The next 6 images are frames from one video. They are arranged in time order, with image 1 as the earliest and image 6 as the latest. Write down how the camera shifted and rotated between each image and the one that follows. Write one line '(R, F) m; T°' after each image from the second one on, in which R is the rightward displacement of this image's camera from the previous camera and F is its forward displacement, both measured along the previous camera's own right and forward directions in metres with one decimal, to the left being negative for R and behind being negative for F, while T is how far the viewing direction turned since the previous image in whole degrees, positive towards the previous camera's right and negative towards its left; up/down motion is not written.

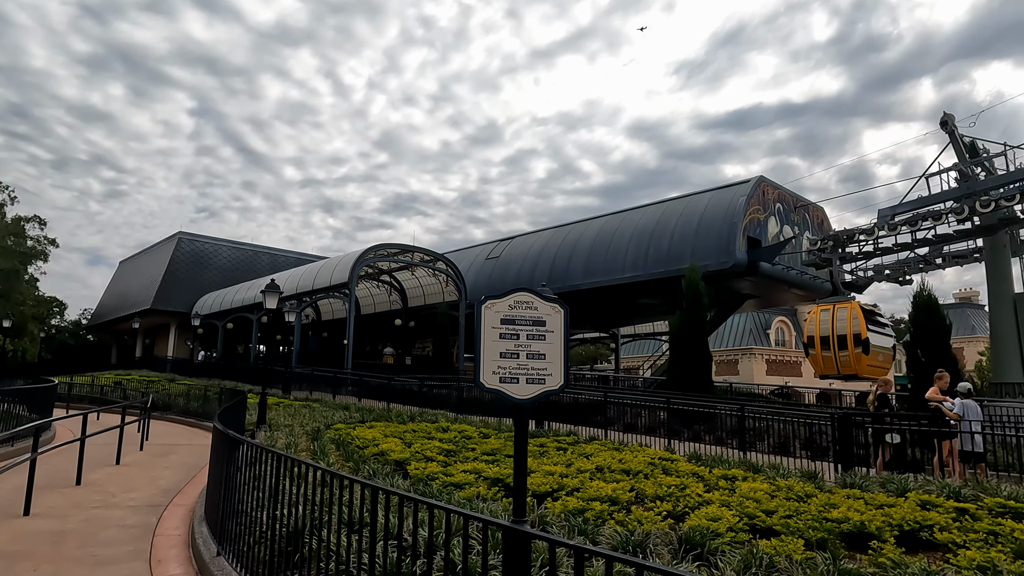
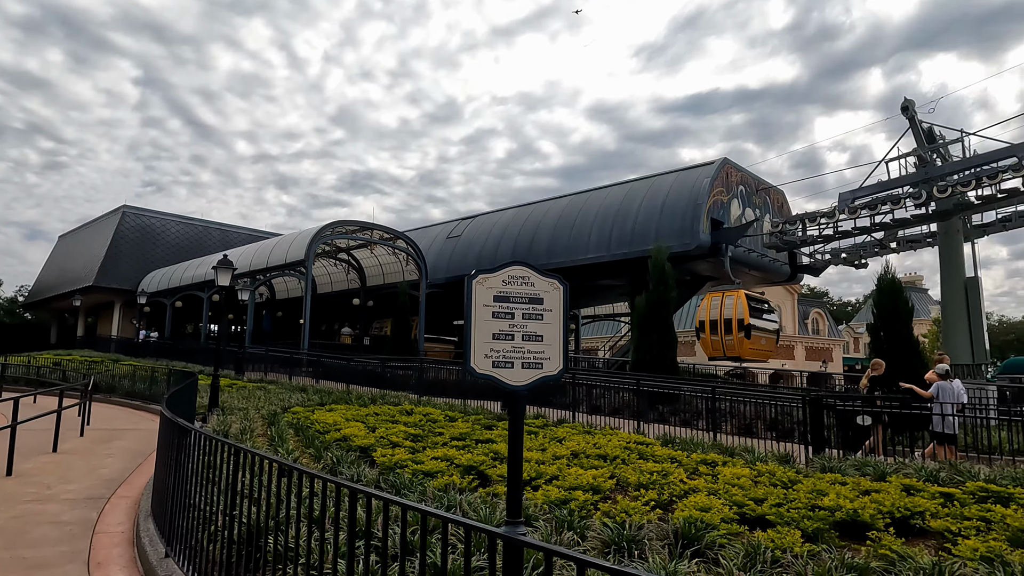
(-0.2, +0.4) m; +4°
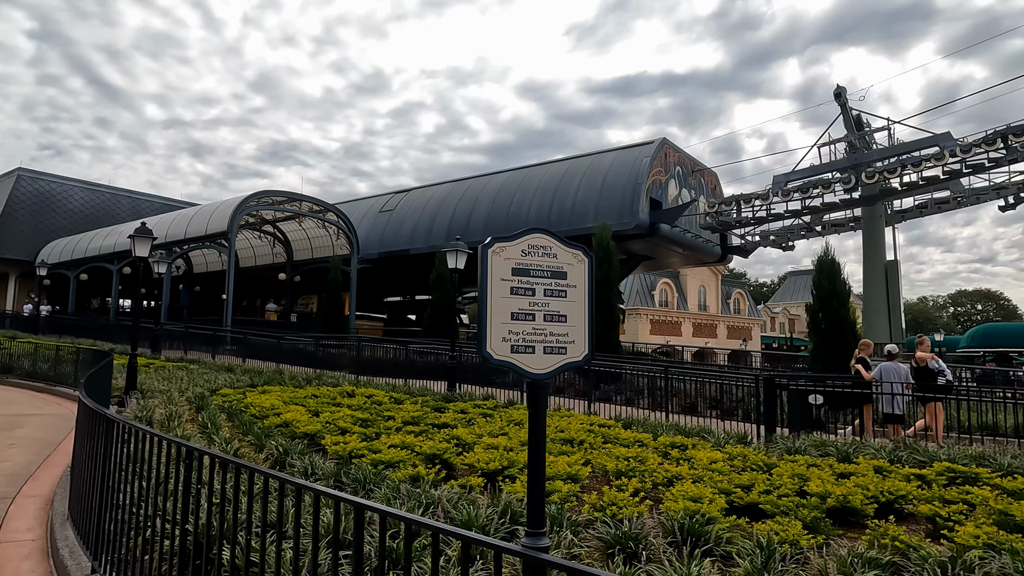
(-0.4, +0.5) m; +6°
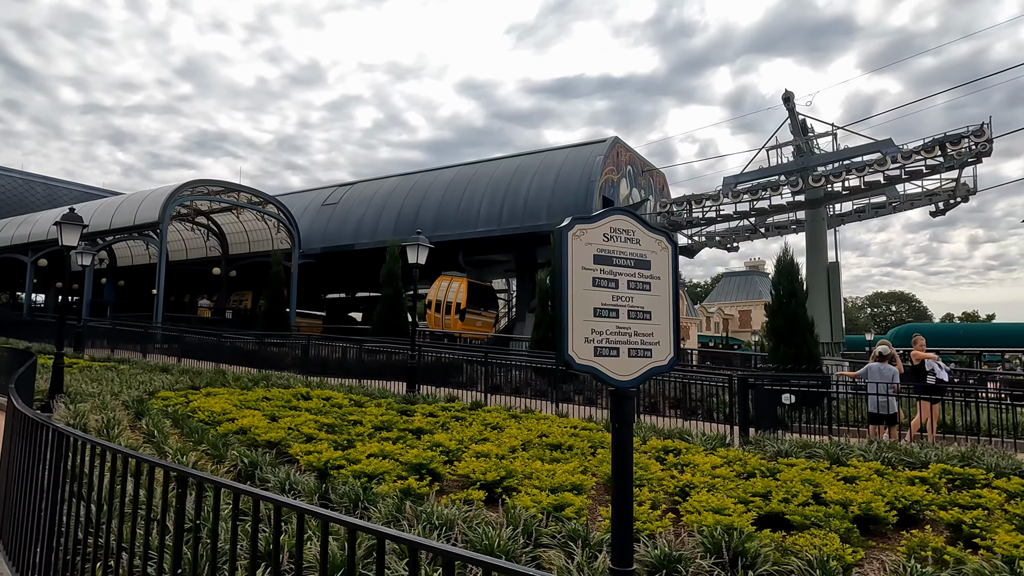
(-0.5, +0.5) m; +5°
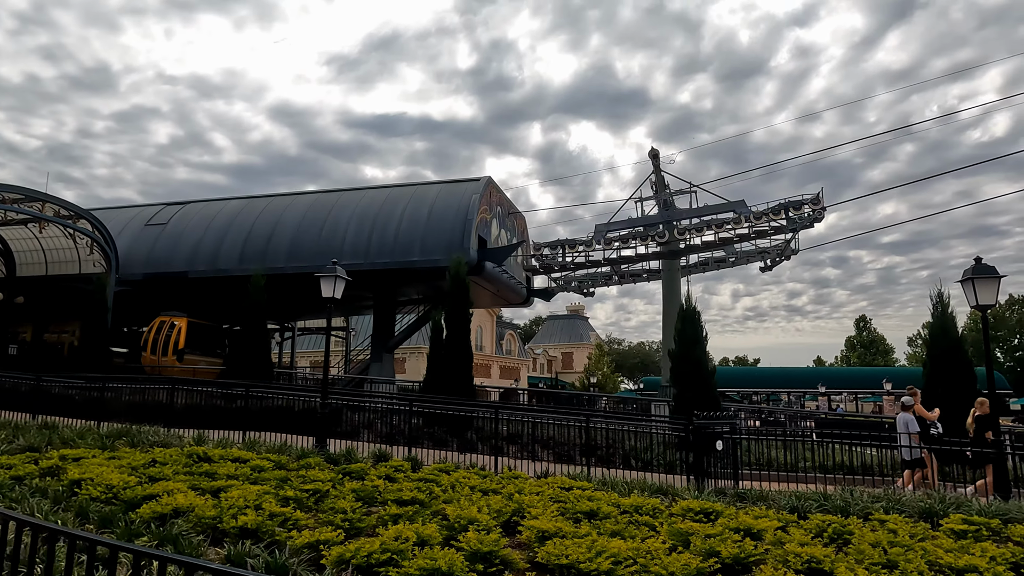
(-1.9, +1.1) m; +16°
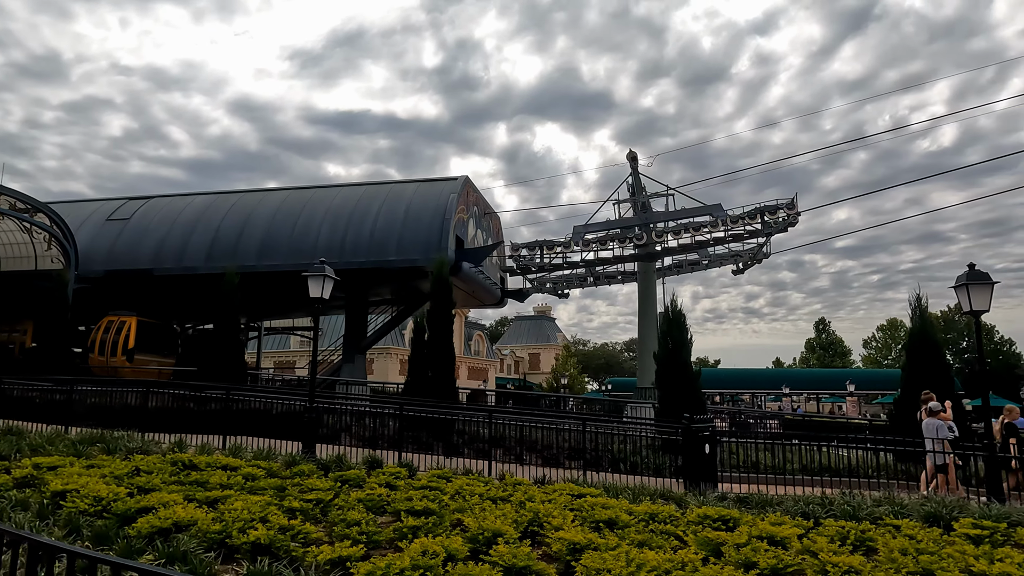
(-0.5, +0.2) m; +3°
